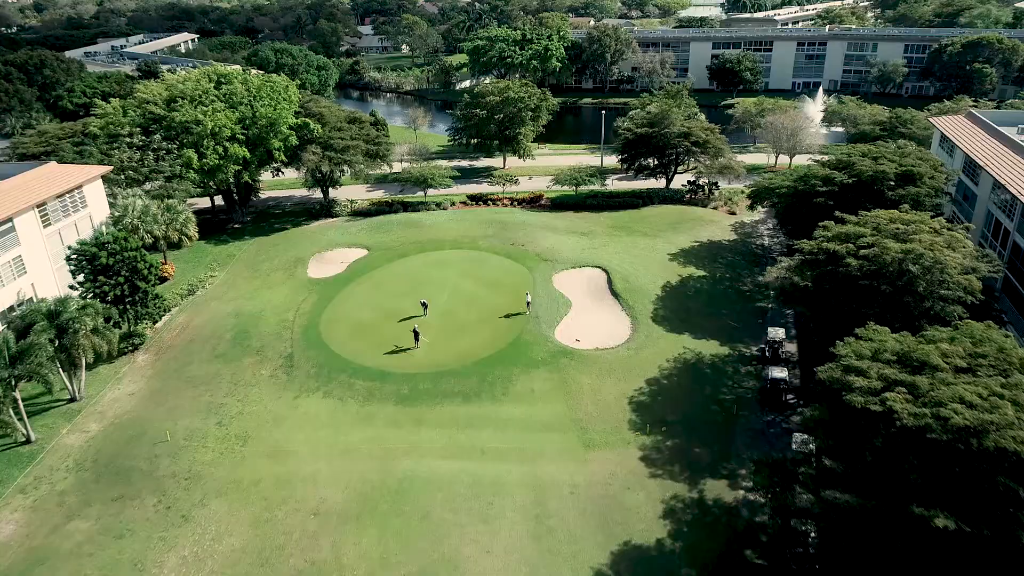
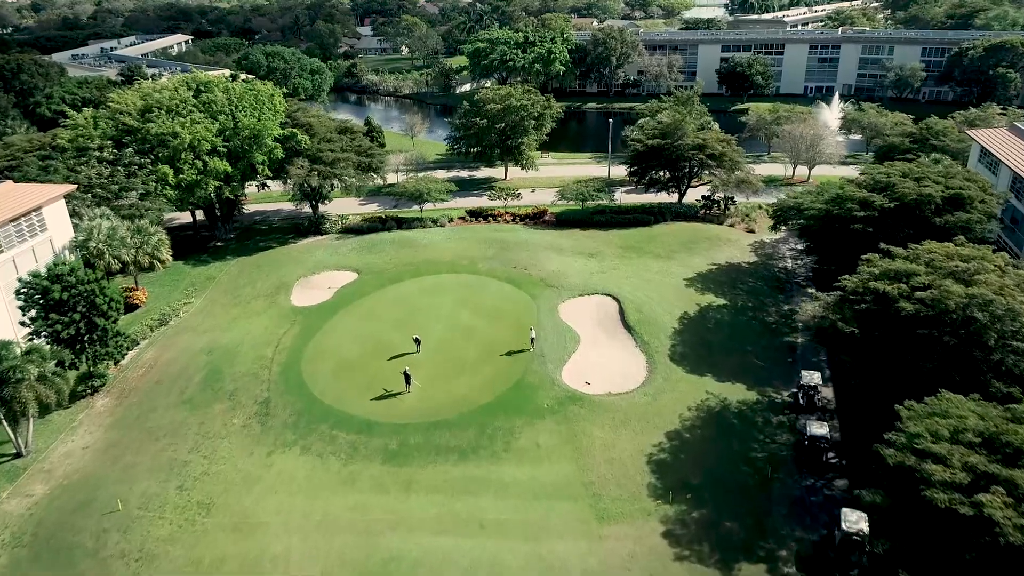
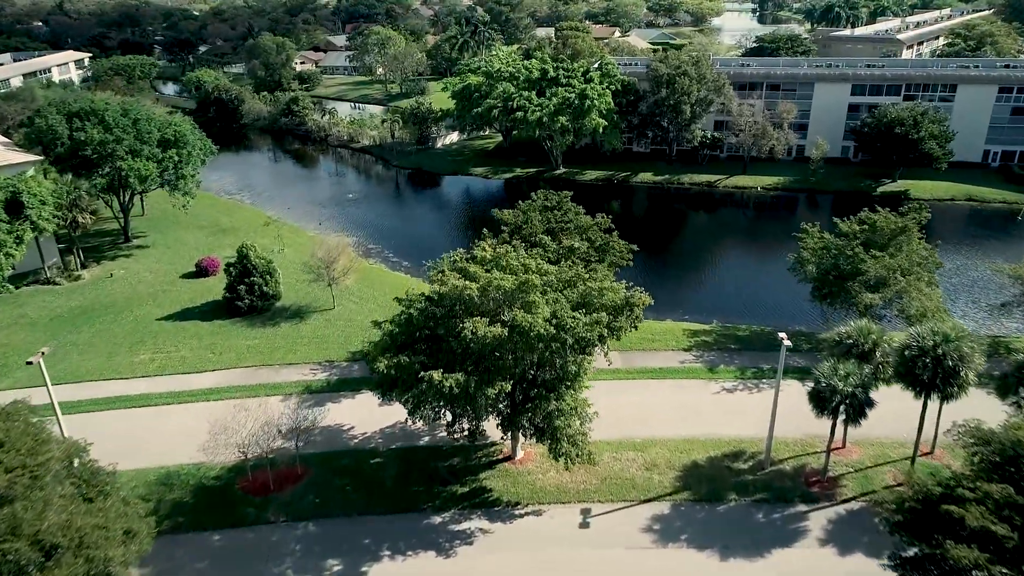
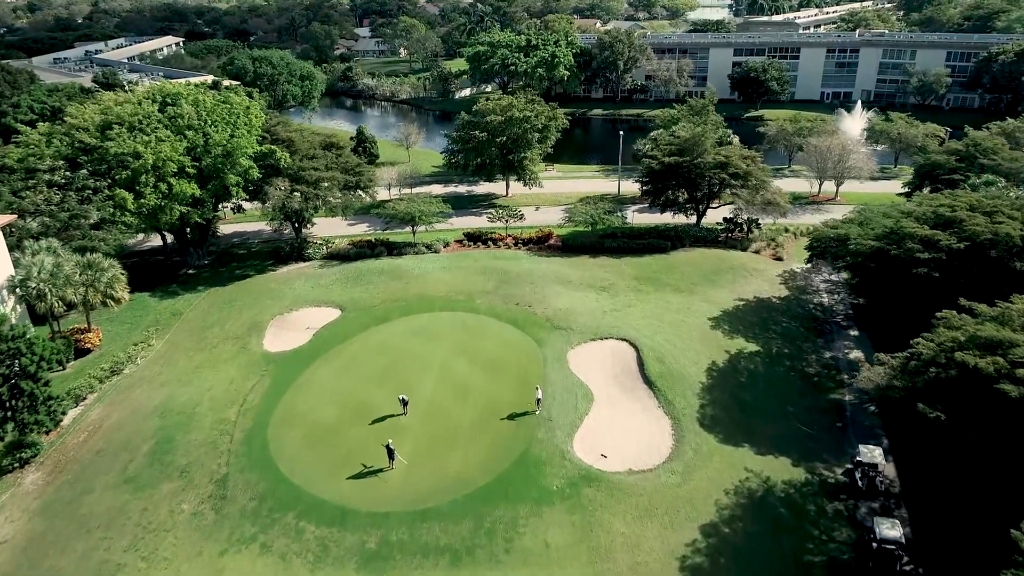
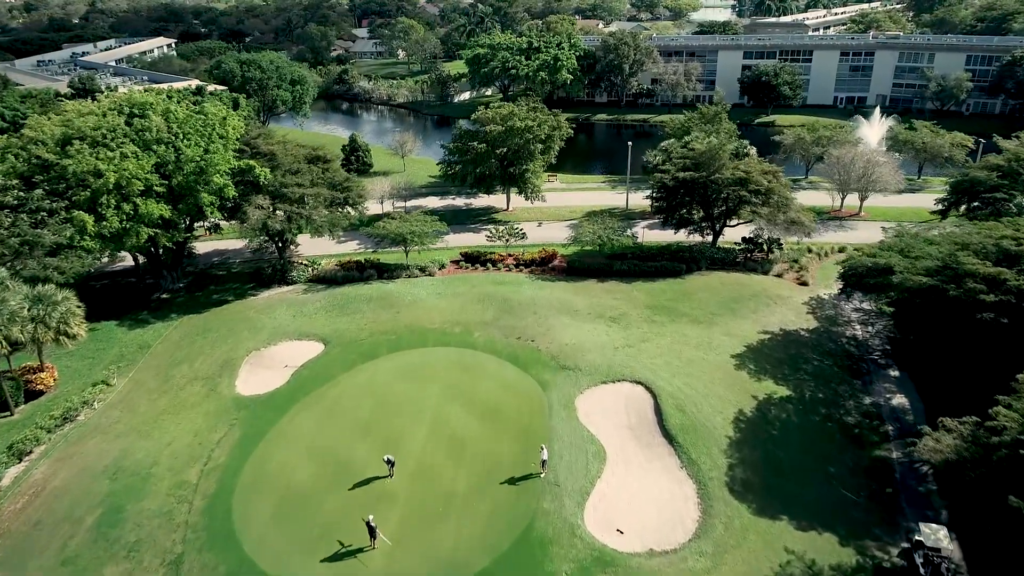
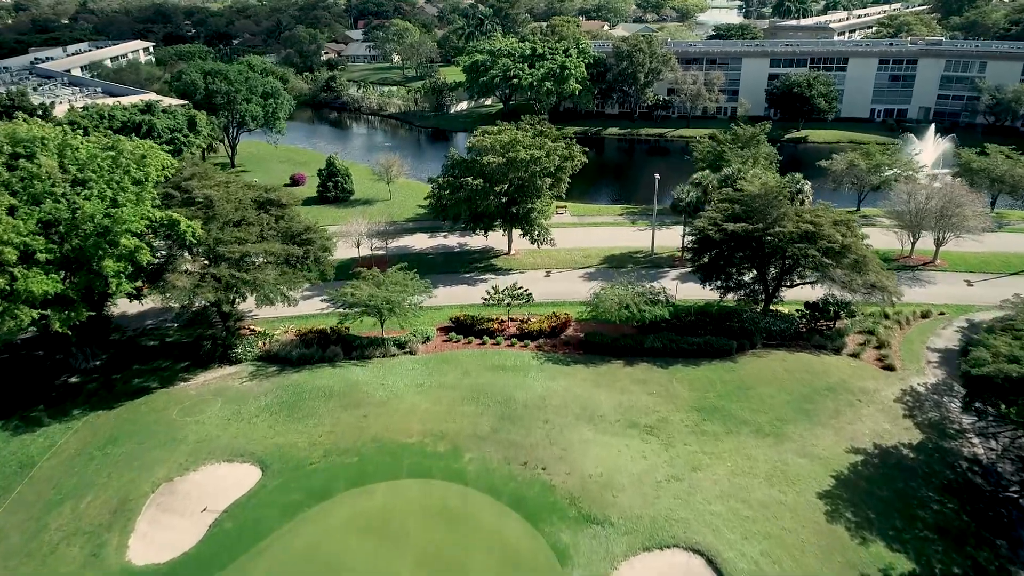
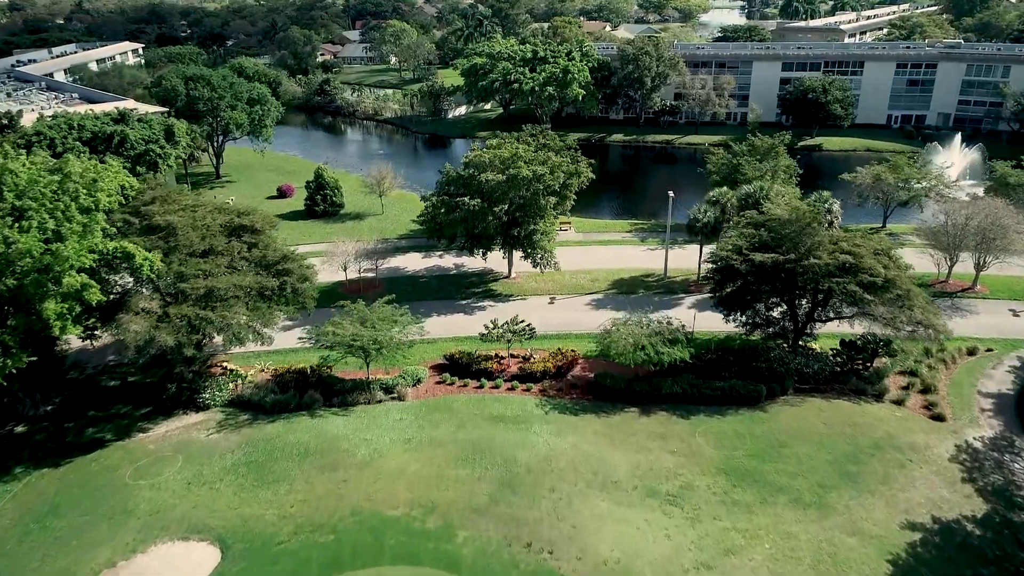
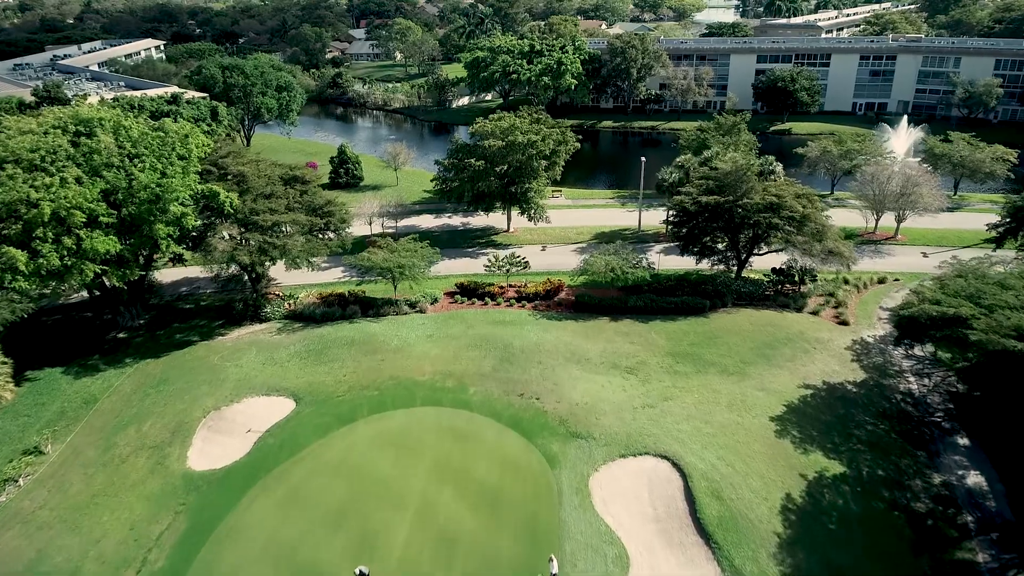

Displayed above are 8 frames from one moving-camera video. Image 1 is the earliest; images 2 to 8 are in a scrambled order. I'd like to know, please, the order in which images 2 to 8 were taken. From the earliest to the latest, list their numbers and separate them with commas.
2, 4, 5, 8, 6, 7, 3
